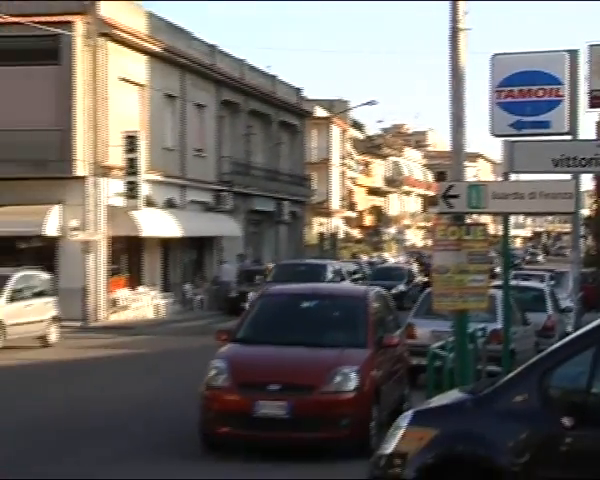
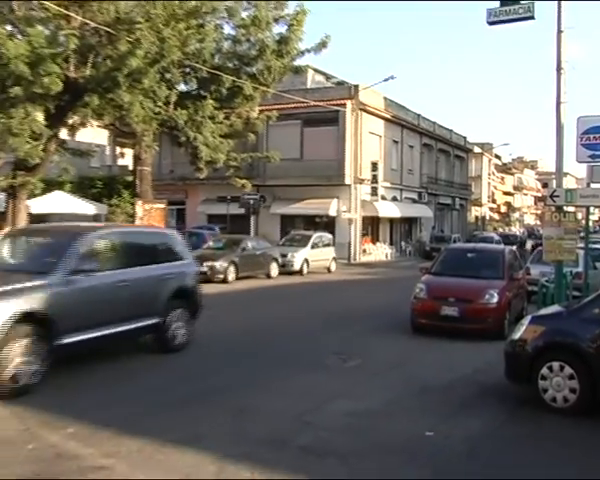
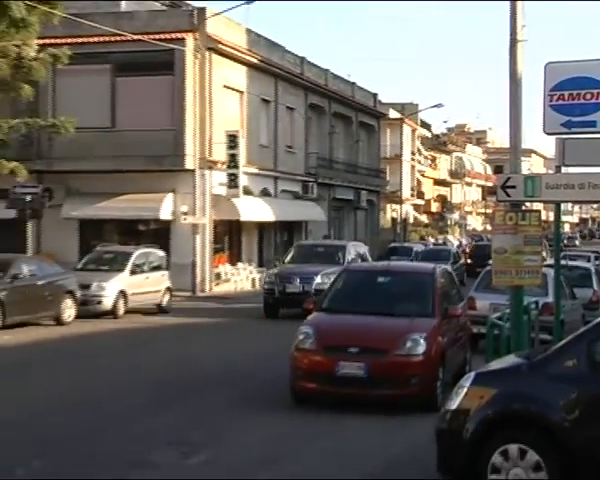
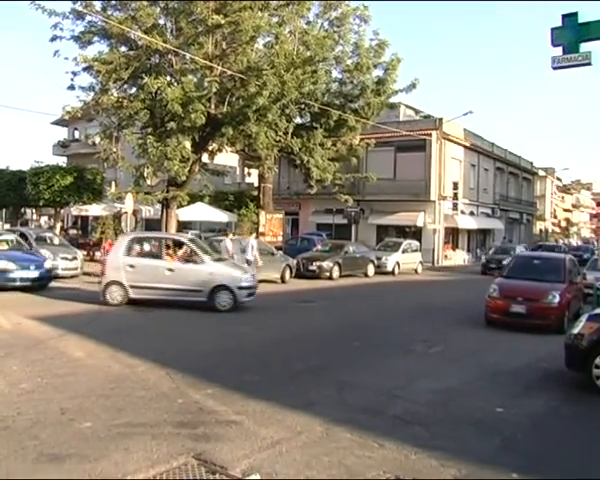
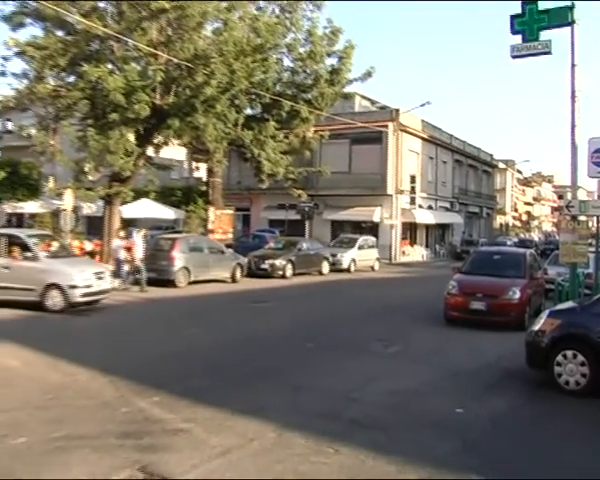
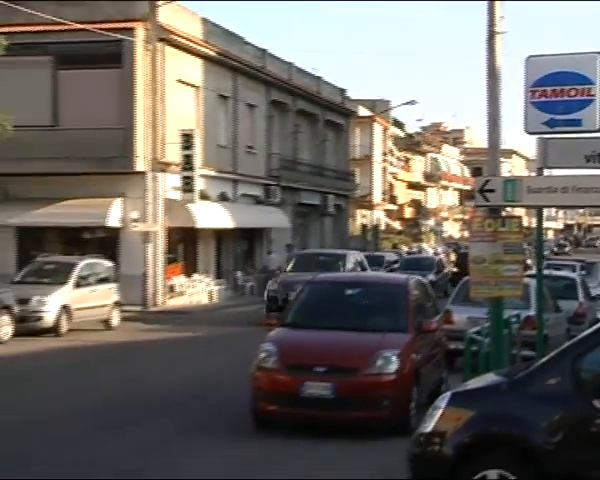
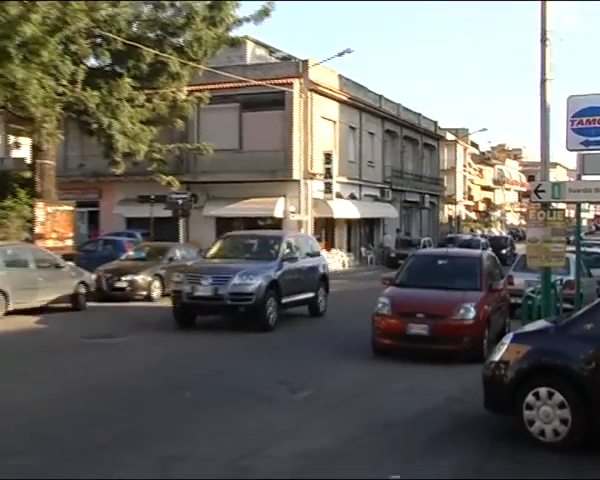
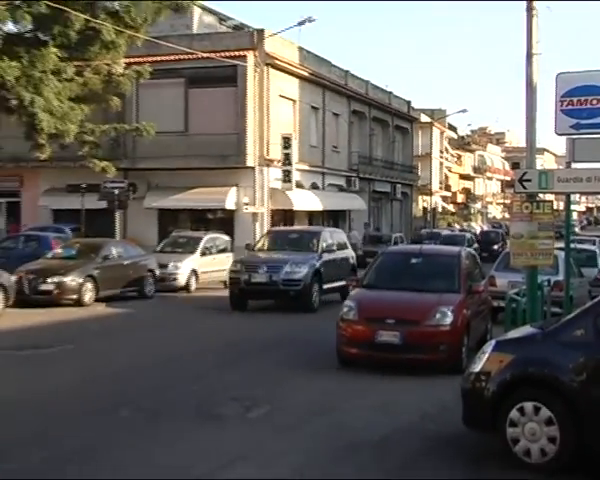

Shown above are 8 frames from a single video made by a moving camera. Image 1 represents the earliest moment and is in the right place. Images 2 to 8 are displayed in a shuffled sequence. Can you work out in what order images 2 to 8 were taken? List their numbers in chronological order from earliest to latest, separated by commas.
6, 3, 8, 7, 2, 5, 4
